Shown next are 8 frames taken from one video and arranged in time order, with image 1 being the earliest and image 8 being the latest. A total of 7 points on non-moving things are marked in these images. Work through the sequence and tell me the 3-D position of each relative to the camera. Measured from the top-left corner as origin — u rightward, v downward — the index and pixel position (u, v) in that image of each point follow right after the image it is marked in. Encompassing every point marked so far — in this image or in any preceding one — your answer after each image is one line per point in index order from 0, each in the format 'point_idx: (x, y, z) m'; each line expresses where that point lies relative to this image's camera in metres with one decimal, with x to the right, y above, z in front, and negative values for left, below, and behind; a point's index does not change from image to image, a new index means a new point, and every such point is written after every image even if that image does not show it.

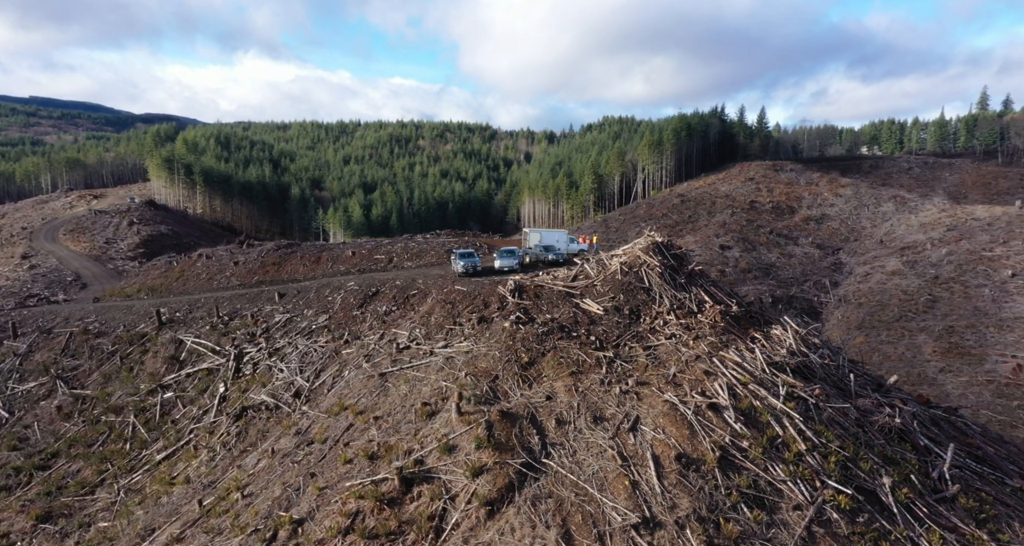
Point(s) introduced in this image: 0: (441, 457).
0: (-1.0, -2.5, +7.2) m
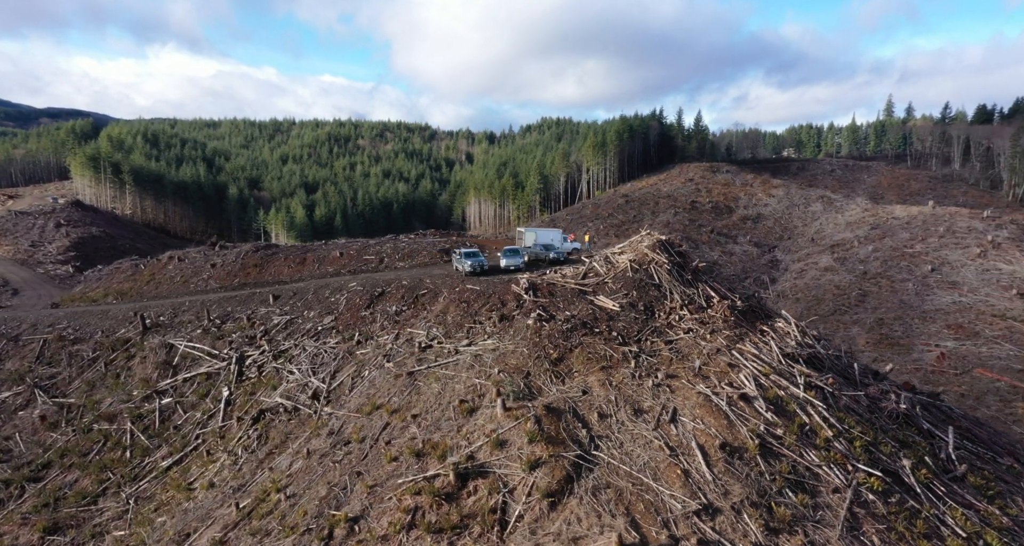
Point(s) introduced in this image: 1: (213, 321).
0: (-0.3, -2.4, +7.2) m
1: (-9.7, -1.6, +17.0) m
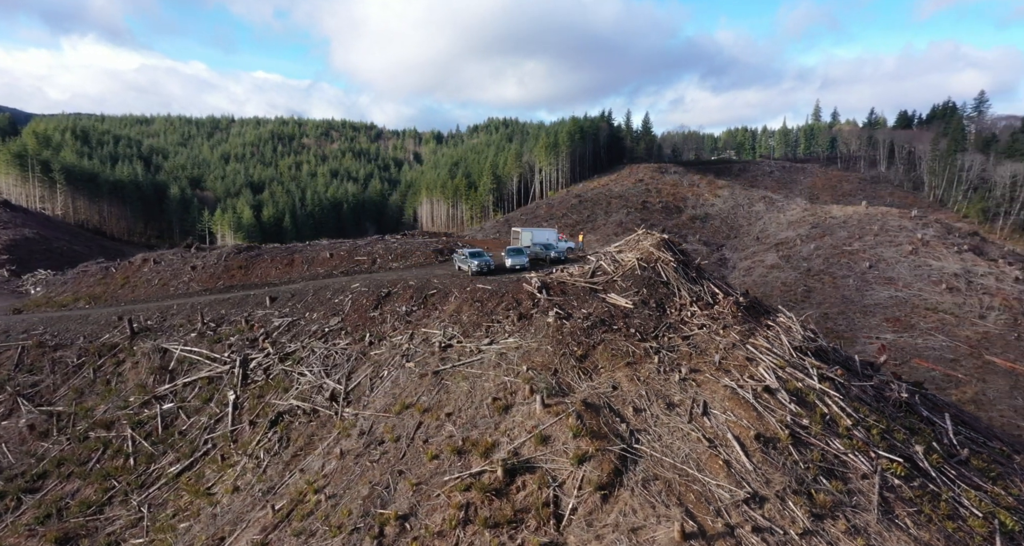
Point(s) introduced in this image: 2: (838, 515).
0: (+0.3, -2.4, +7.3) m
1: (-9.5, -1.6, +16.5) m
2: (+4.1, -3.1, +6.7) m
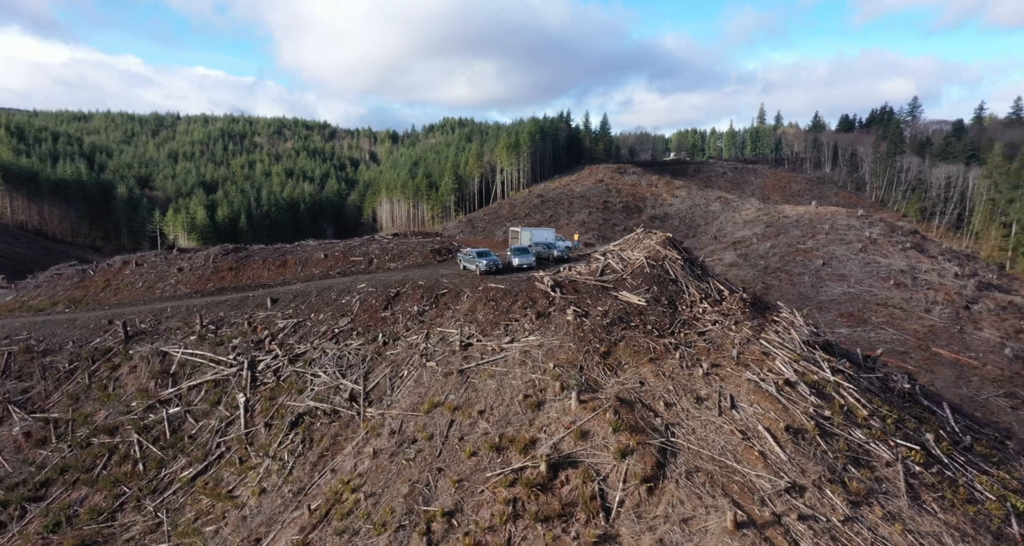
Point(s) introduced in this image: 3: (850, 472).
0: (+0.9, -2.4, +7.4) m
1: (-9.3, -1.7, +16.2) m
2: (+4.7, -3.0, +6.9) m
3: (+4.8, -2.8, +7.5) m
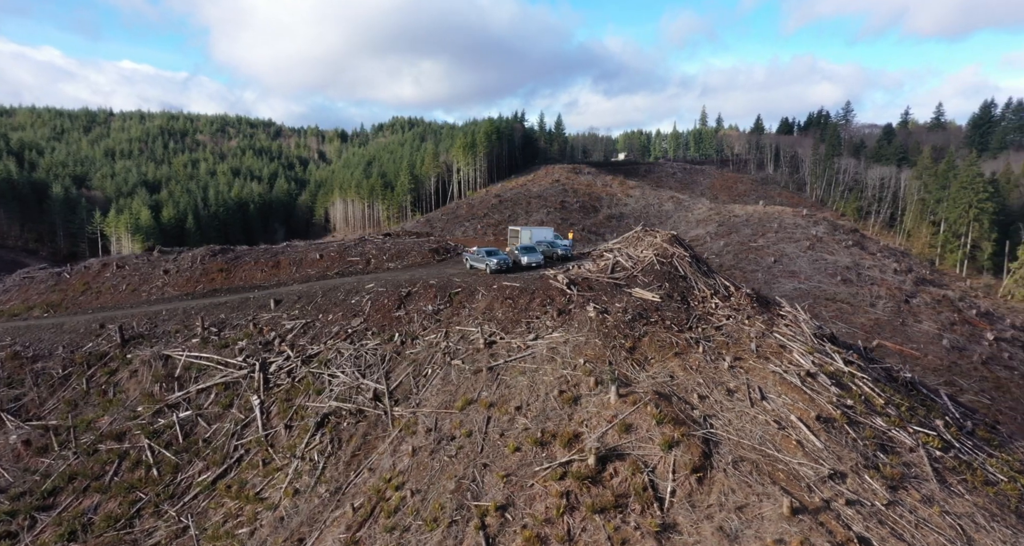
0: (+1.5, -2.3, +7.5) m
1: (-9.1, -1.7, +15.9) m
2: (+5.4, -2.9, +7.2) m
3: (+5.4, -2.7, +7.8) m
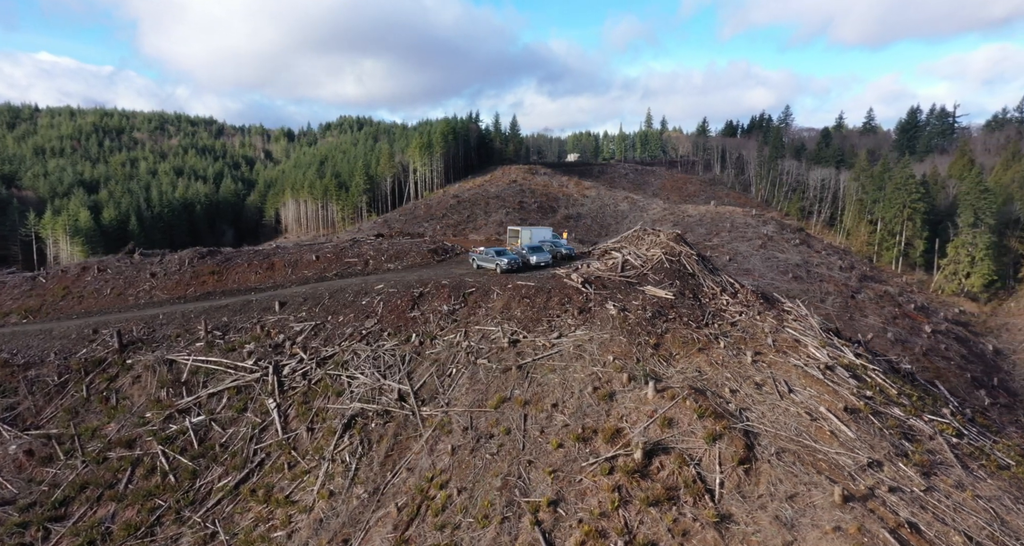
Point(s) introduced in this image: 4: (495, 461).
0: (+2.2, -2.3, +7.6) m
1: (-8.8, -1.8, +15.6) m
2: (+6.0, -2.8, +7.5) m
3: (+6.0, -2.7, +8.1) m
4: (-0.3, -2.8, +7.9) m
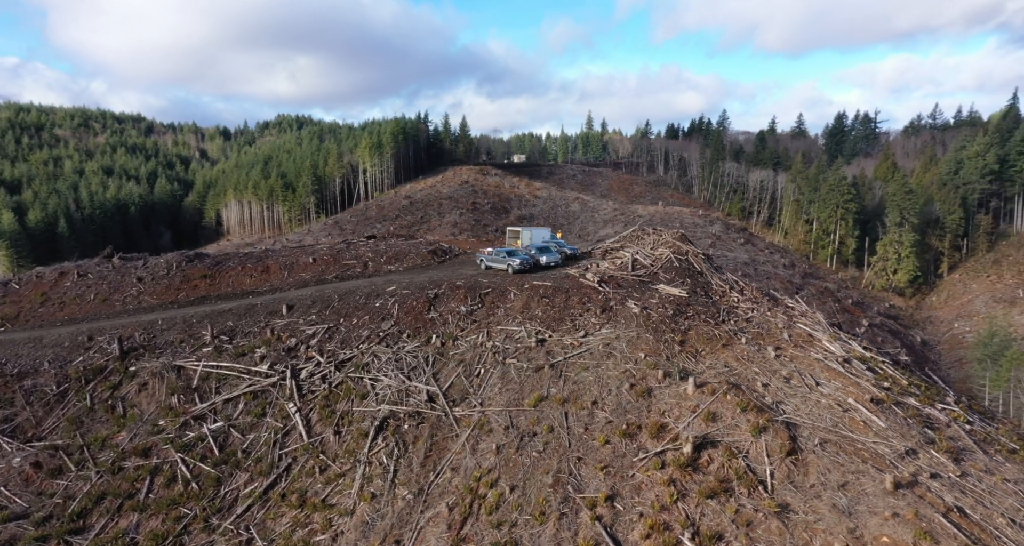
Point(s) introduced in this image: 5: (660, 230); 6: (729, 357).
0: (+2.9, -2.2, +7.9) m
1: (-8.4, -1.9, +15.4) m
2: (+6.8, -2.7, +7.9) m
3: (+6.7, -2.6, +8.5) m
4: (+0.5, -2.8, +8.0) m
5: (+5.1, +1.5, +17.7) m
6: (+4.1, -1.6, +10.1) m
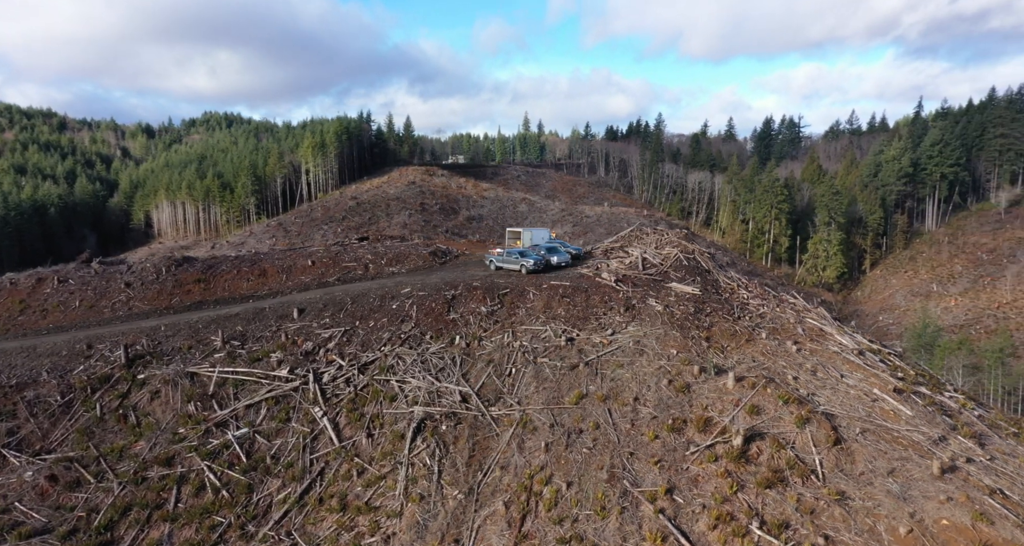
0: (+3.7, -2.2, +8.2) m
1: (-7.9, -2.0, +15.2) m
2: (+7.6, -2.7, +8.4) m
3: (+7.5, -2.5, +9.0) m
4: (+1.3, -2.8, +8.3) m
5: (+5.4, +1.6, +18.2) m
6: (+4.8, -1.6, +10.5) m
